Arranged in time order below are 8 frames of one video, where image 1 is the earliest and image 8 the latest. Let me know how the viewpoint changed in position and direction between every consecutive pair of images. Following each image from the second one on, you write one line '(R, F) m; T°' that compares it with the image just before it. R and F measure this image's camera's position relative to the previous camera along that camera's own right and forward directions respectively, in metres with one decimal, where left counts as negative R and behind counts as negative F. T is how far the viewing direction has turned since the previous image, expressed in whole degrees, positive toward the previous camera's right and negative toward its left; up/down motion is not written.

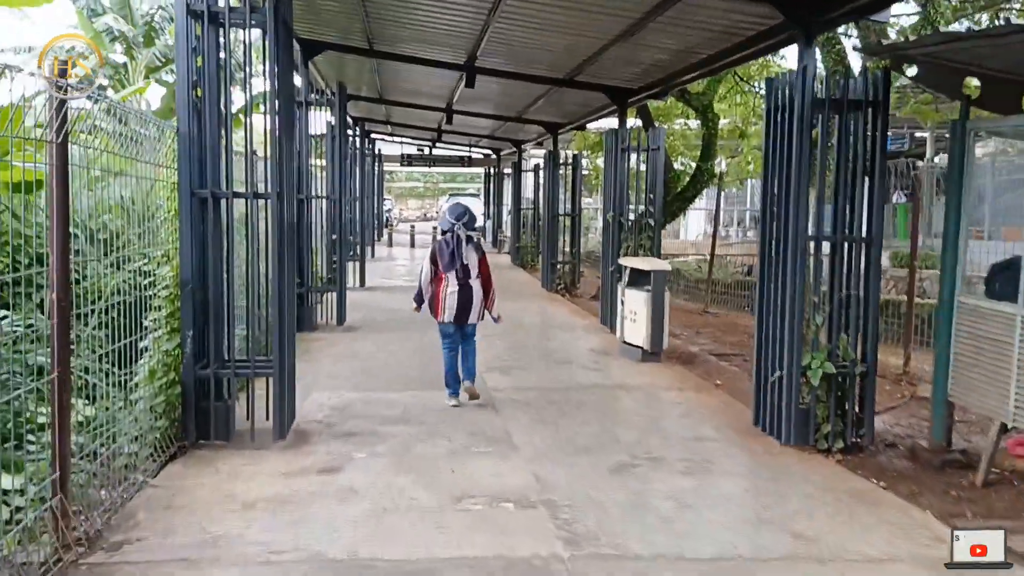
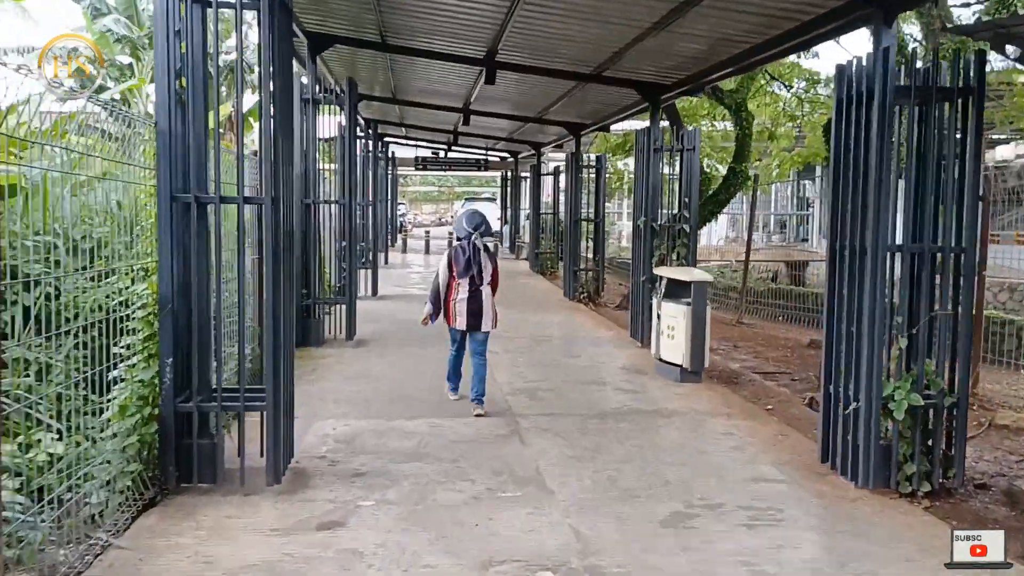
(-0.1, +0.7) m; -1°
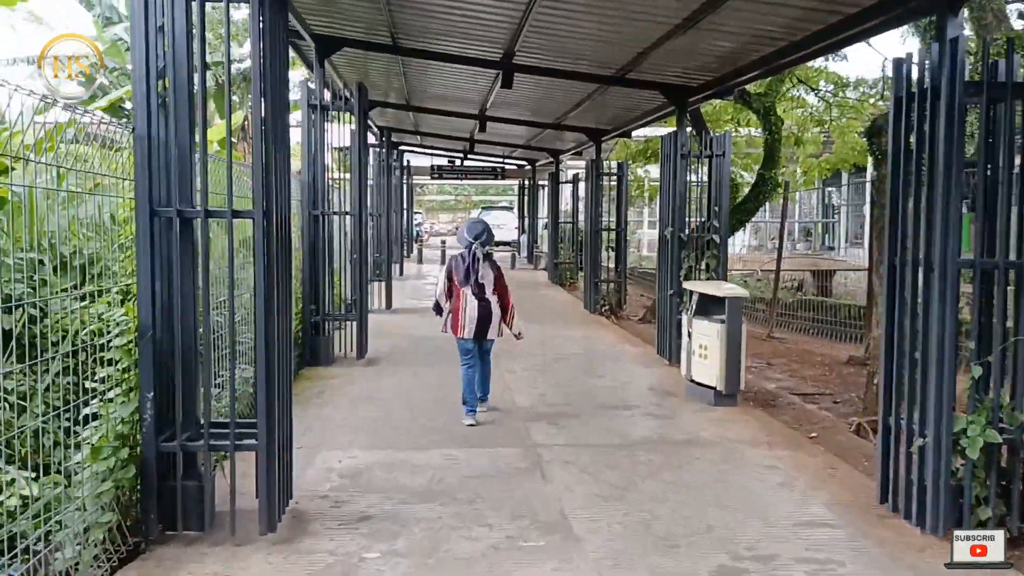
(0.0, +0.5) m; -1°
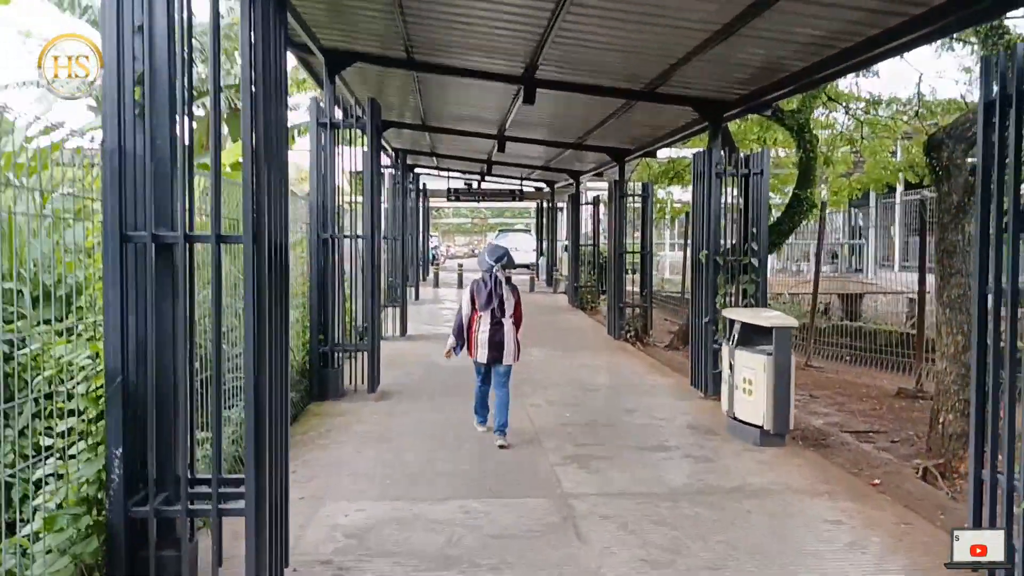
(-0.1, +0.6) m; -1°
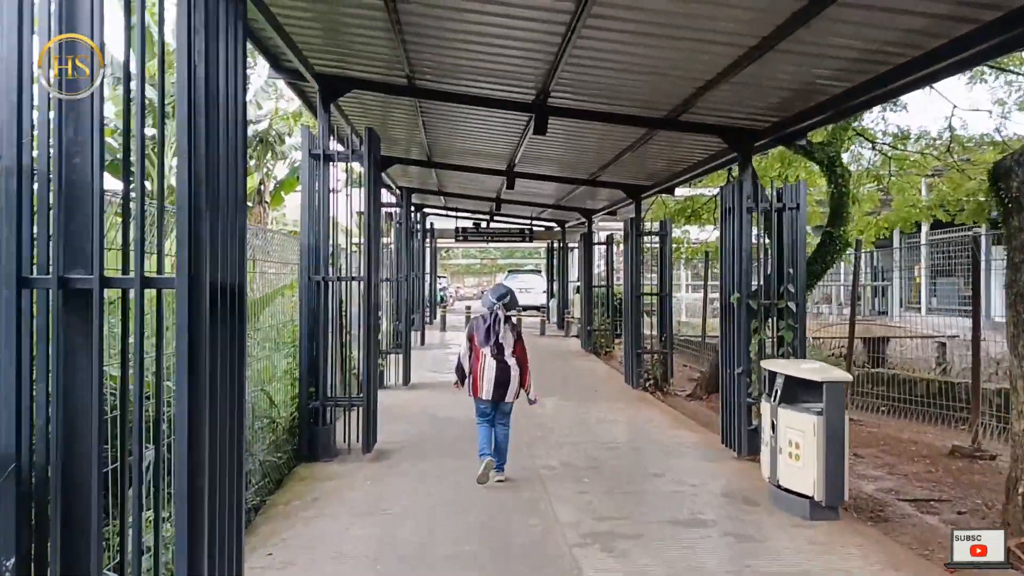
(0.0, +0.7) m; -1°
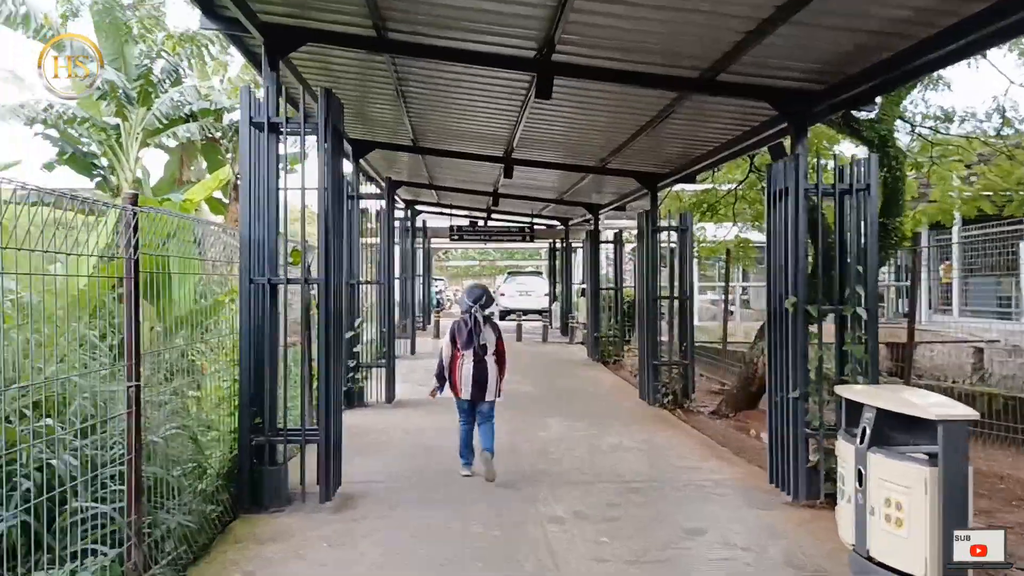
(0.0, +1.5) m; 0°
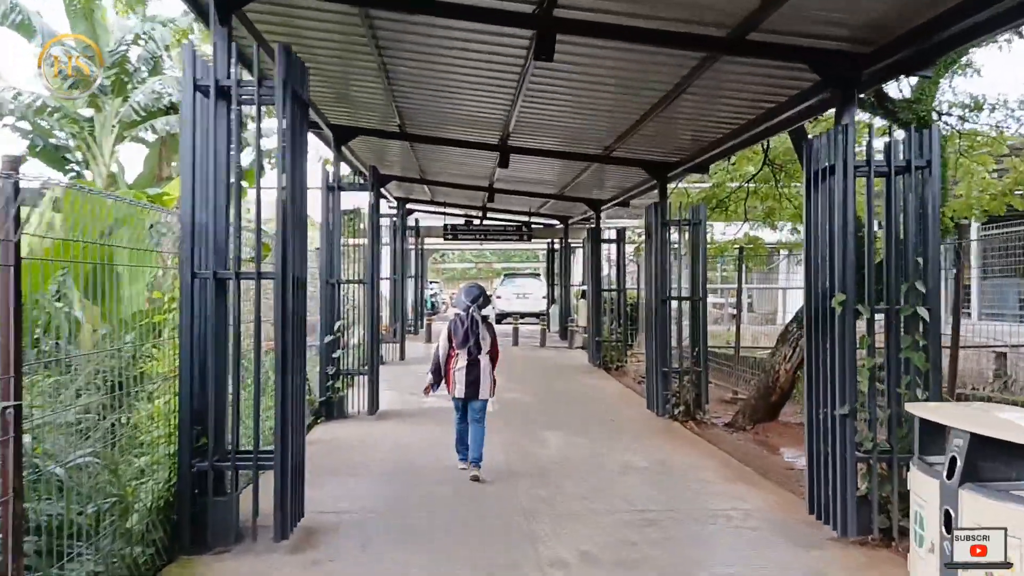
(0.0, +0.9) m; 0°
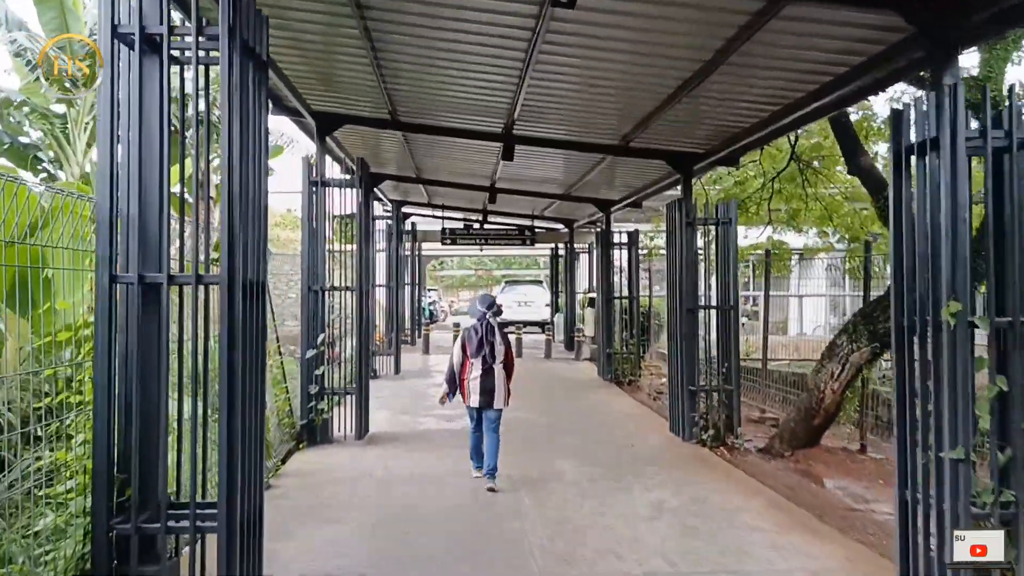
(-0.1, +1.1) m; 0°
